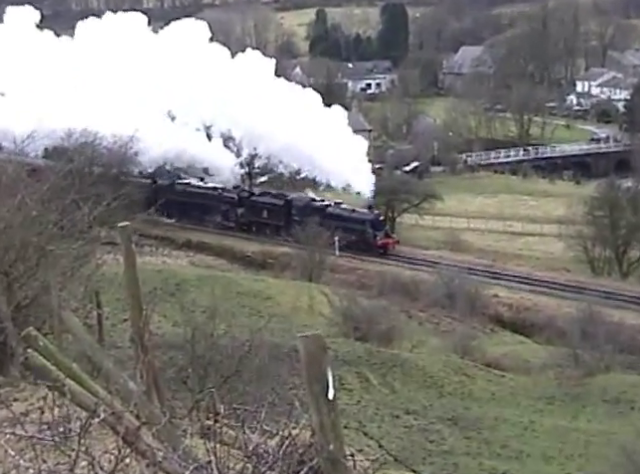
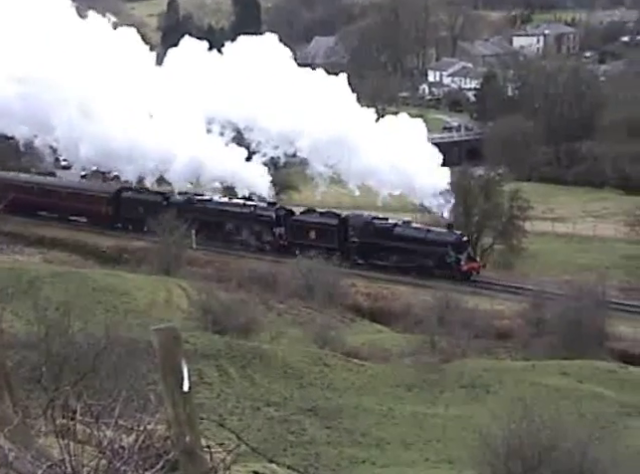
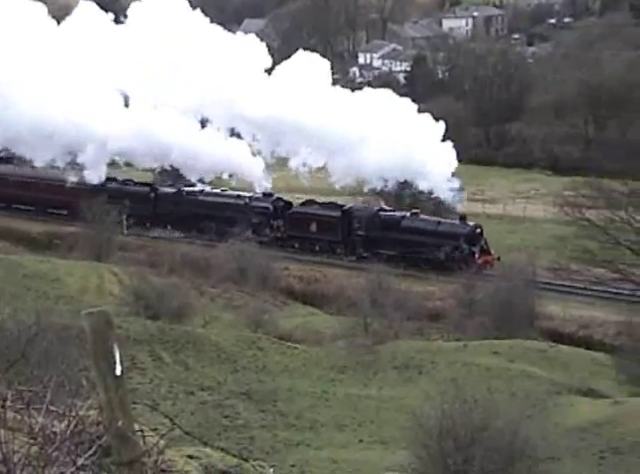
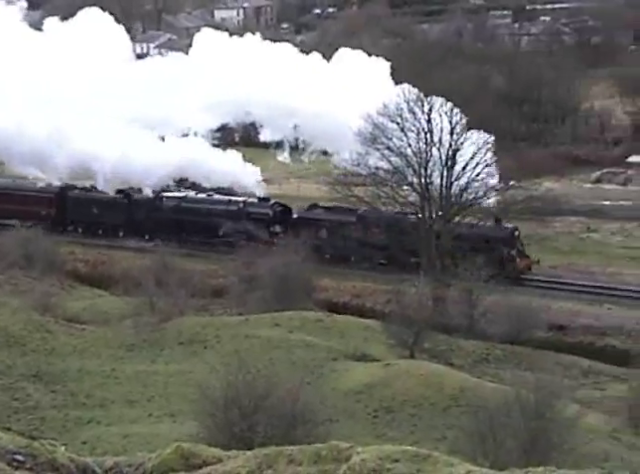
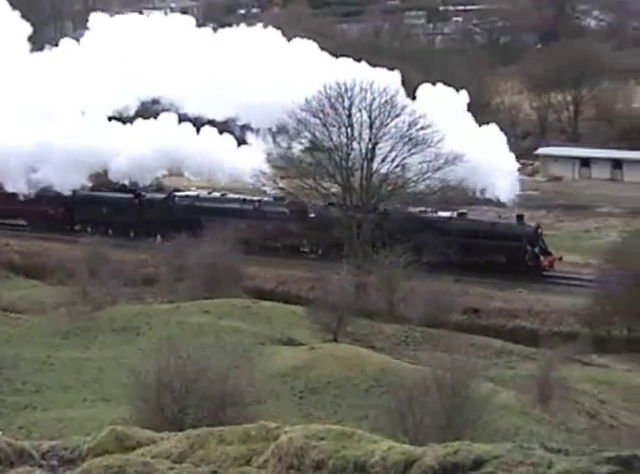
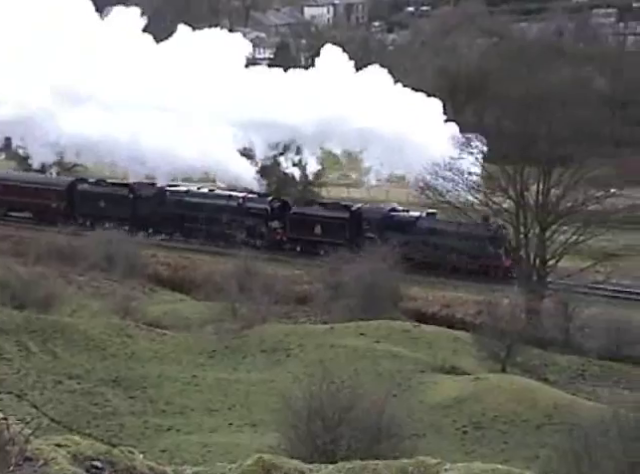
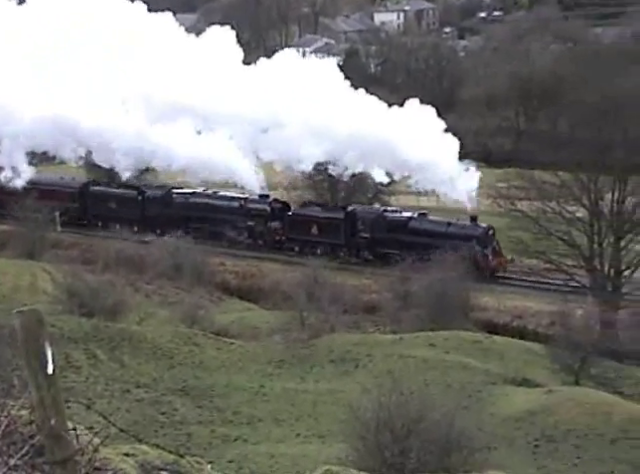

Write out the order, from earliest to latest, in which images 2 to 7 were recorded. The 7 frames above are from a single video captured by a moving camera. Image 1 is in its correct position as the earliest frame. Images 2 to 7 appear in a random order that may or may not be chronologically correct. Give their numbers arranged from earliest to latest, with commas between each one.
2, 3, 7, 6, 4, 5
